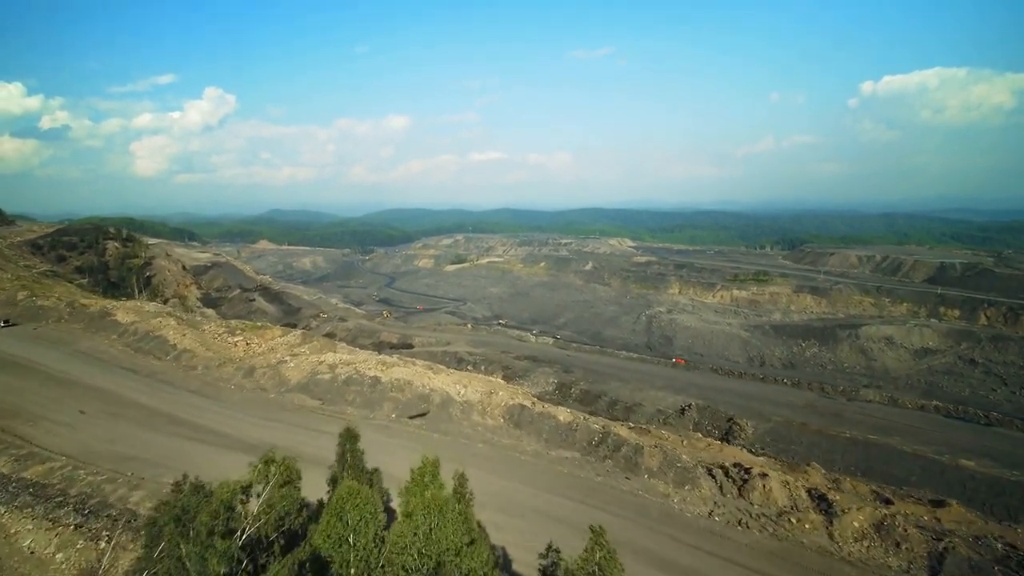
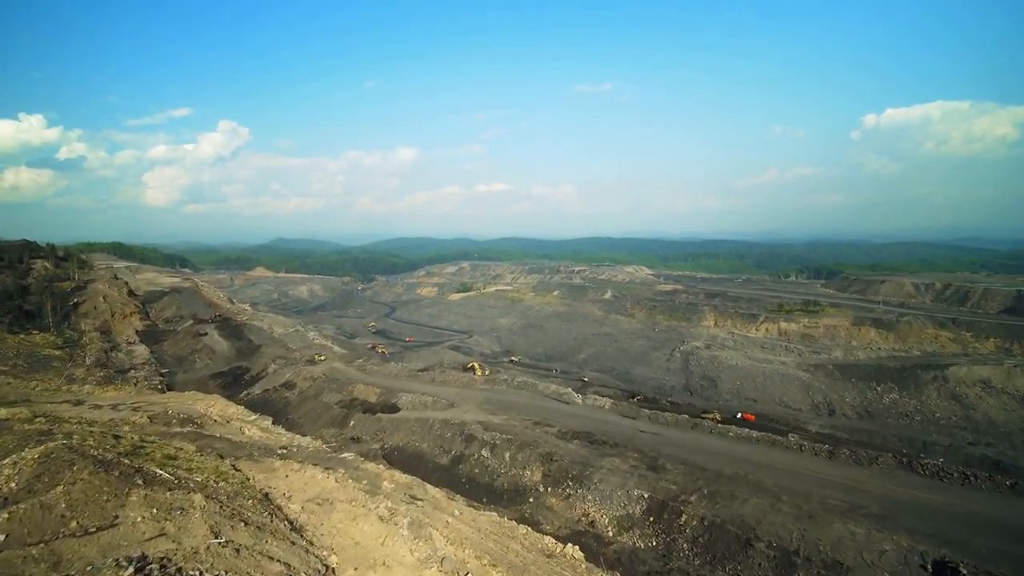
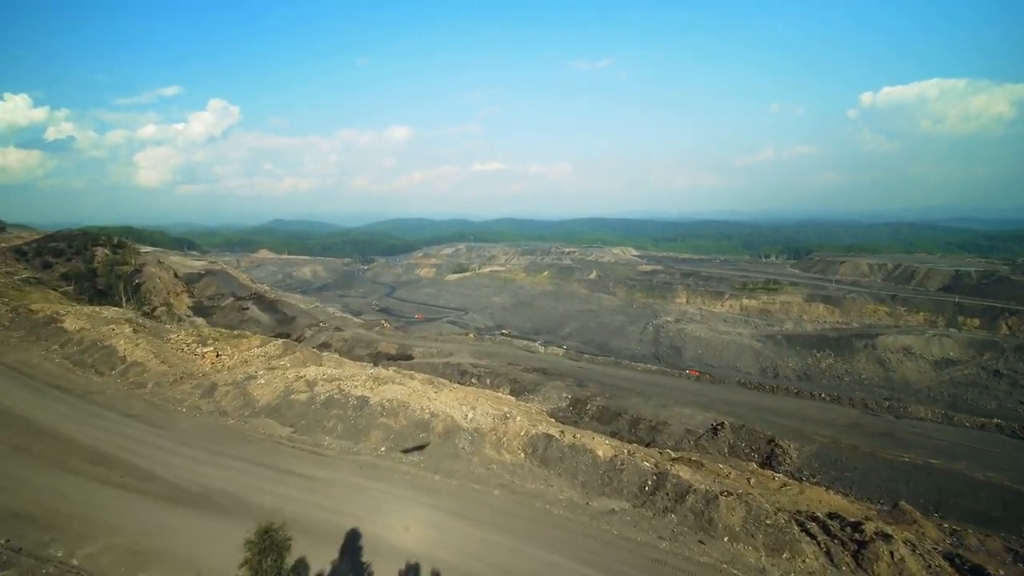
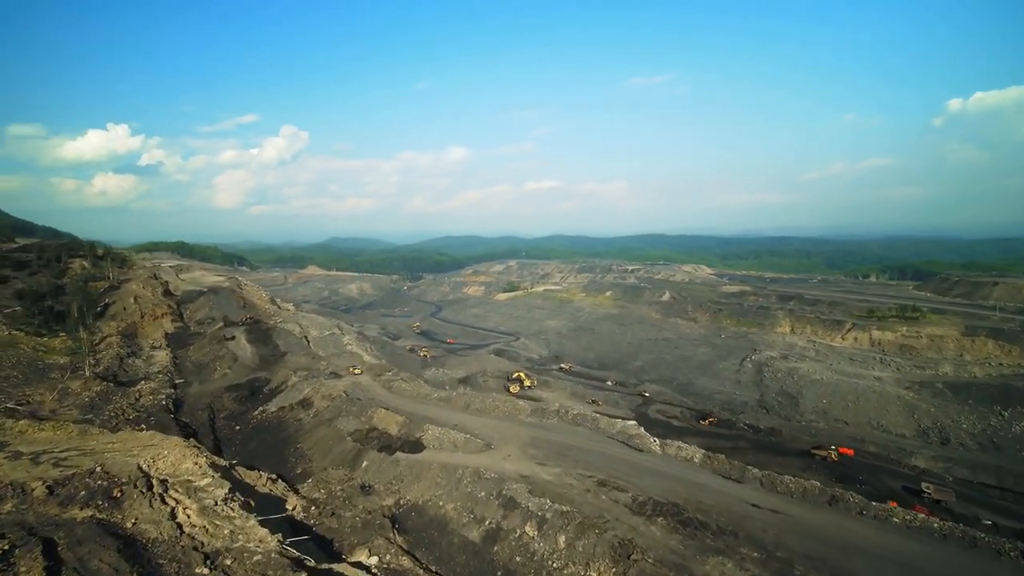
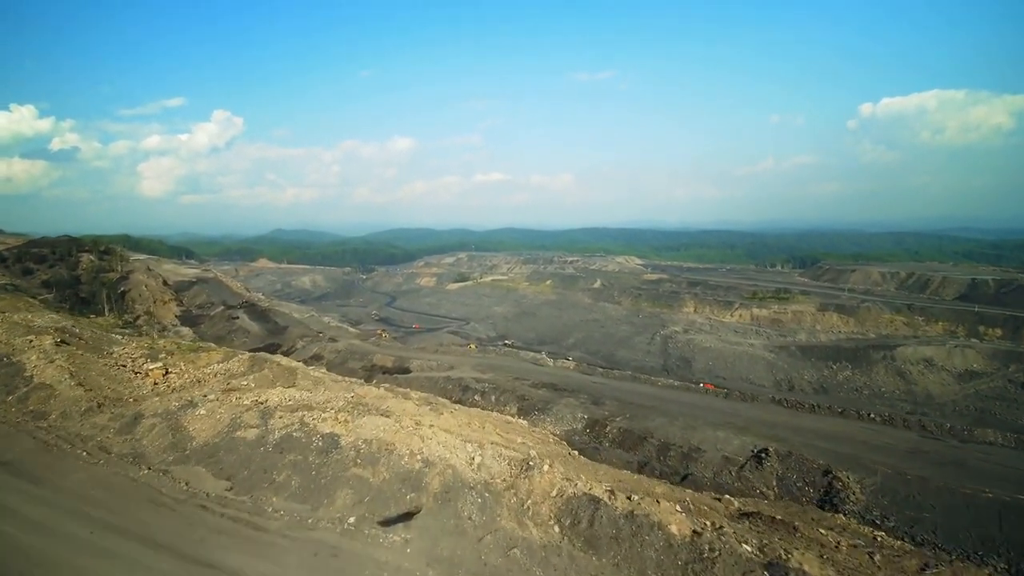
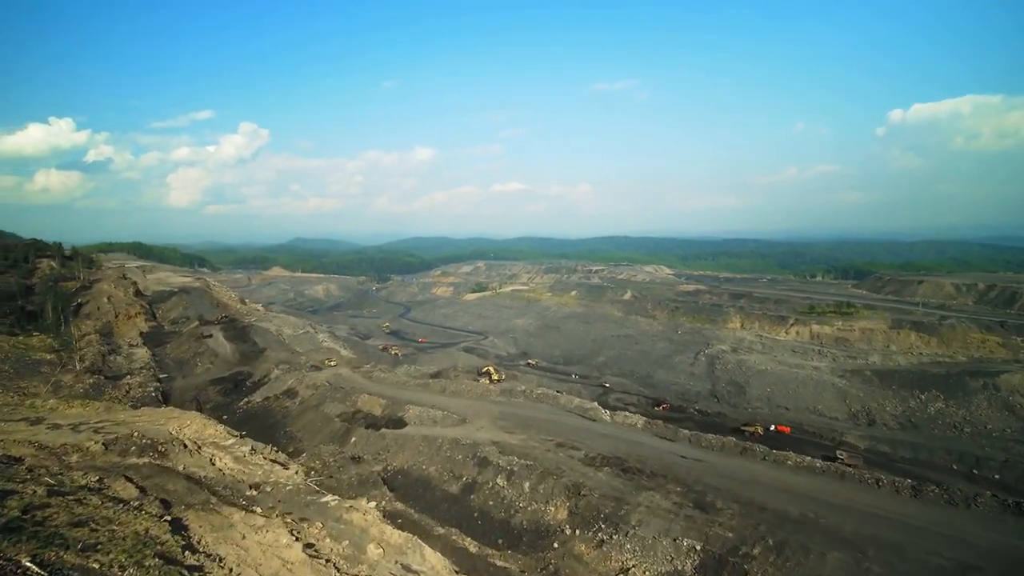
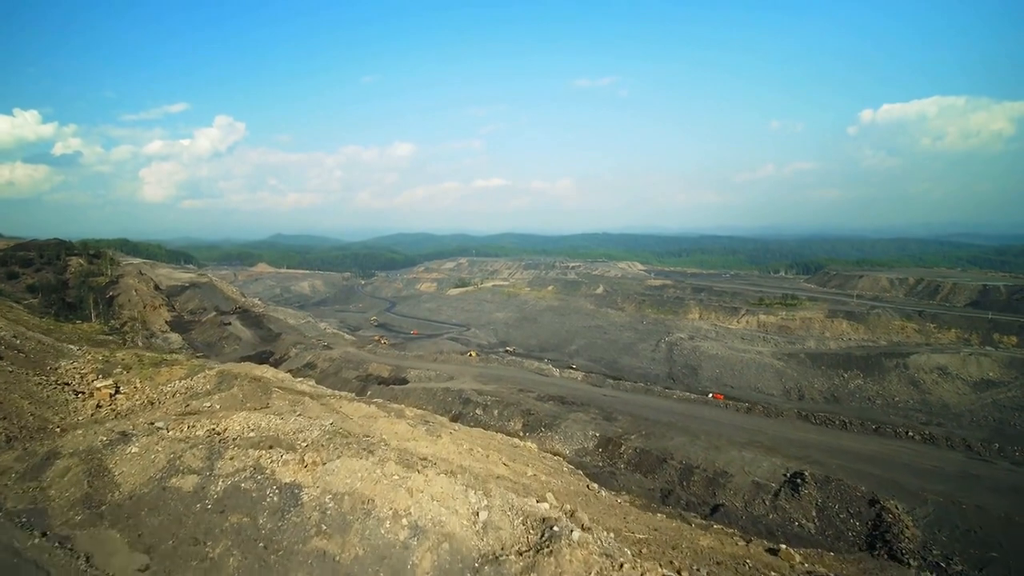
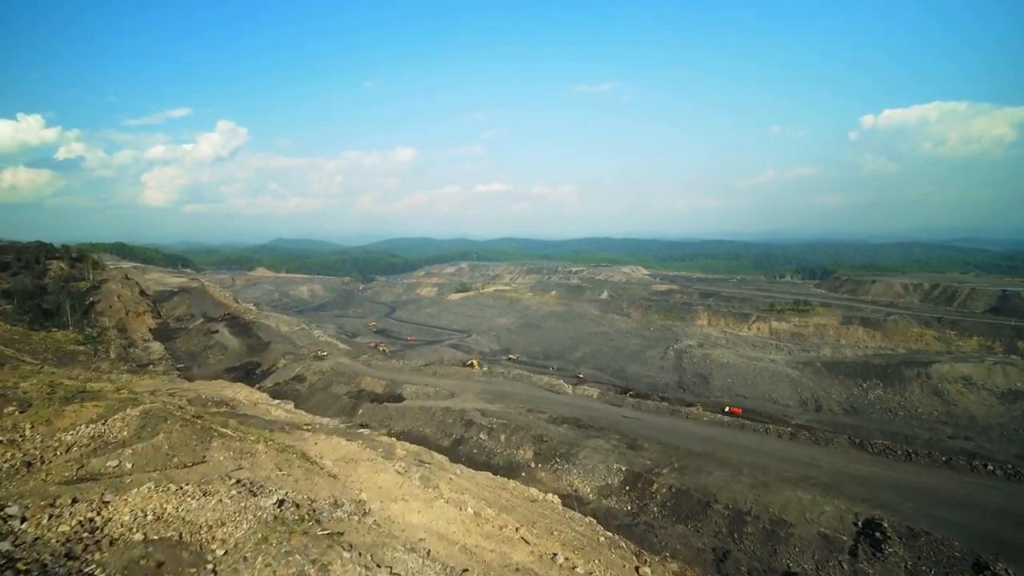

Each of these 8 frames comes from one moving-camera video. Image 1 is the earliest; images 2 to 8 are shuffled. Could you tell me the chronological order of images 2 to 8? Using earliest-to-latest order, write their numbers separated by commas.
3, 5, 7, 8, 2, 6, 4
